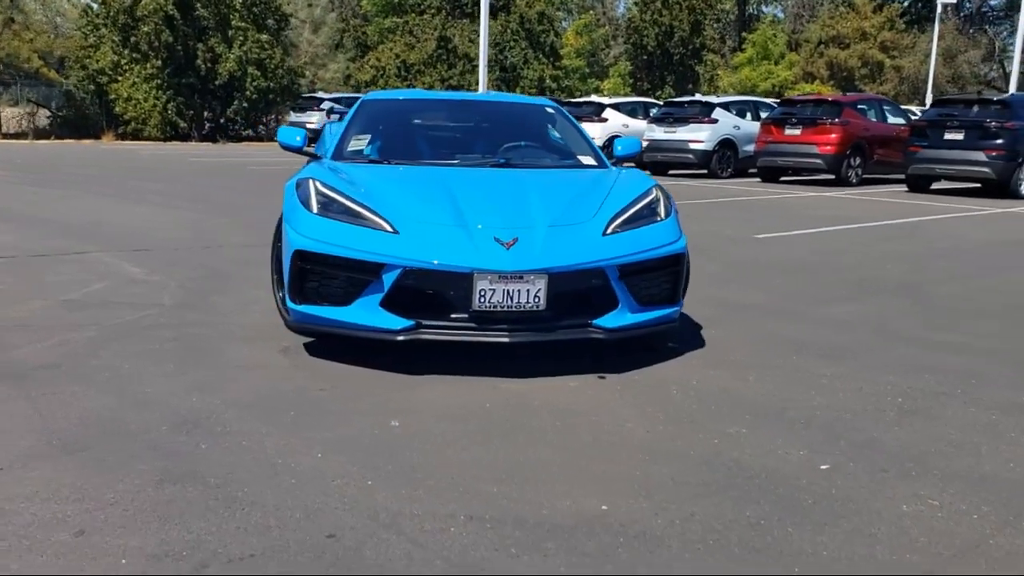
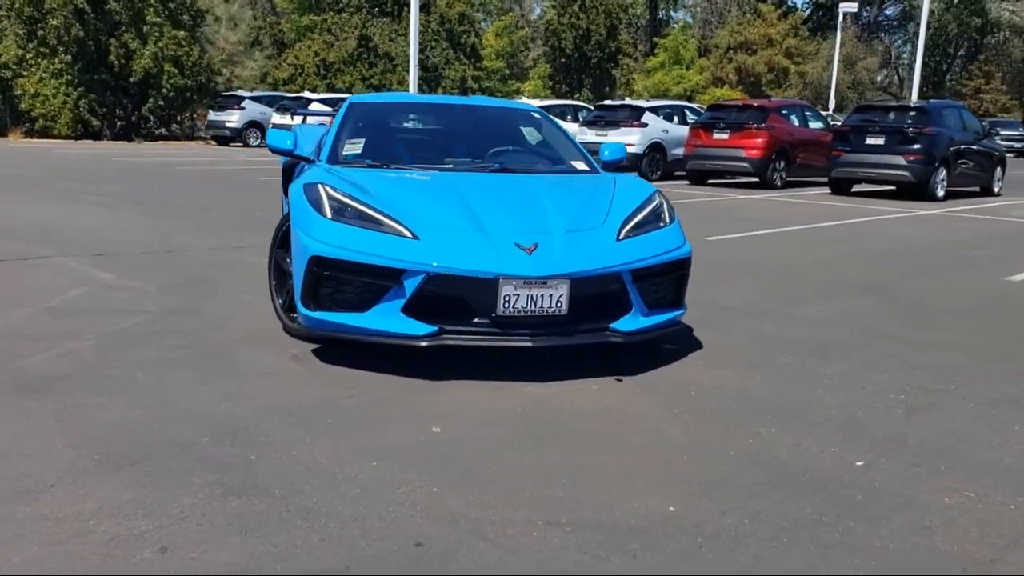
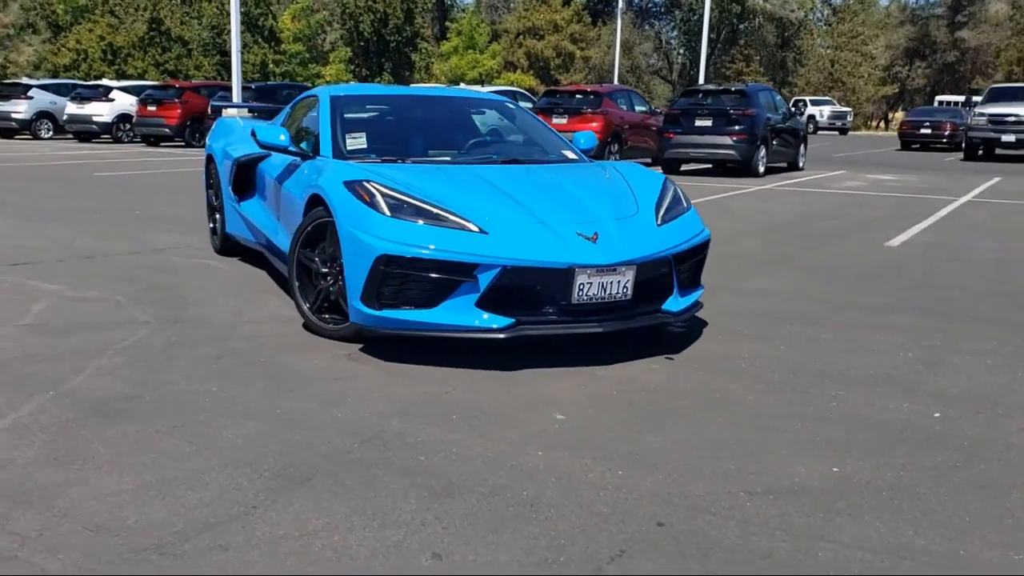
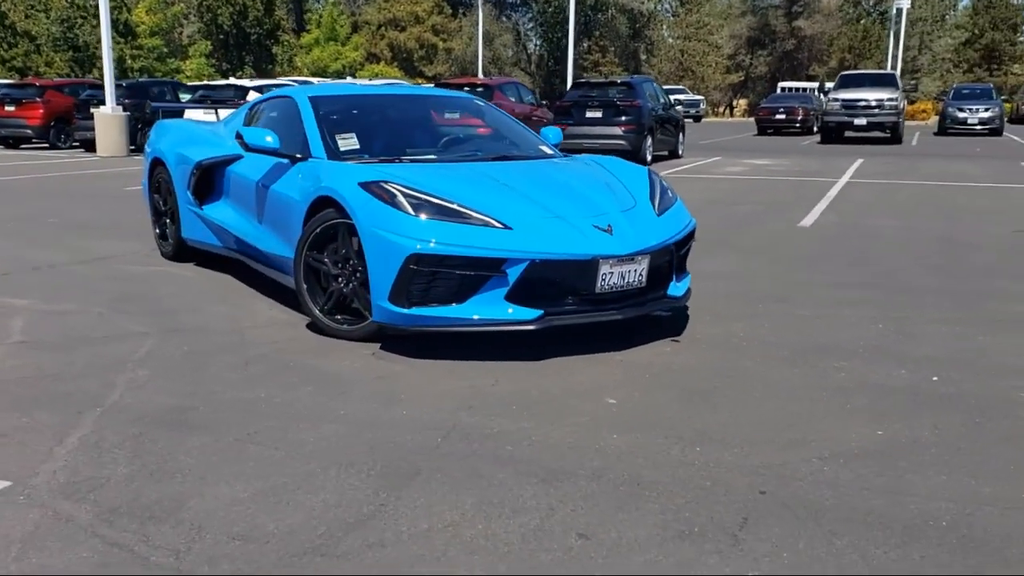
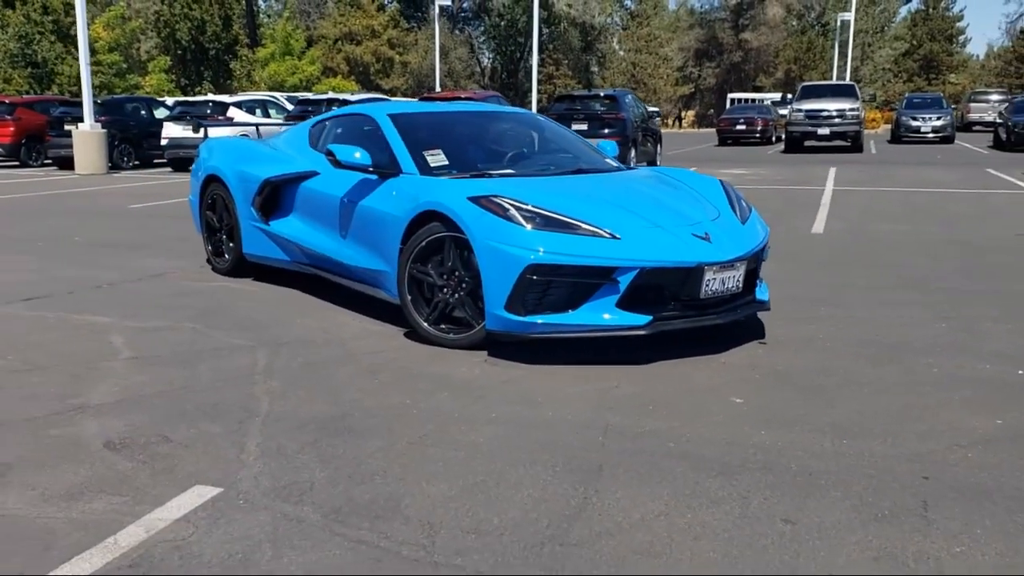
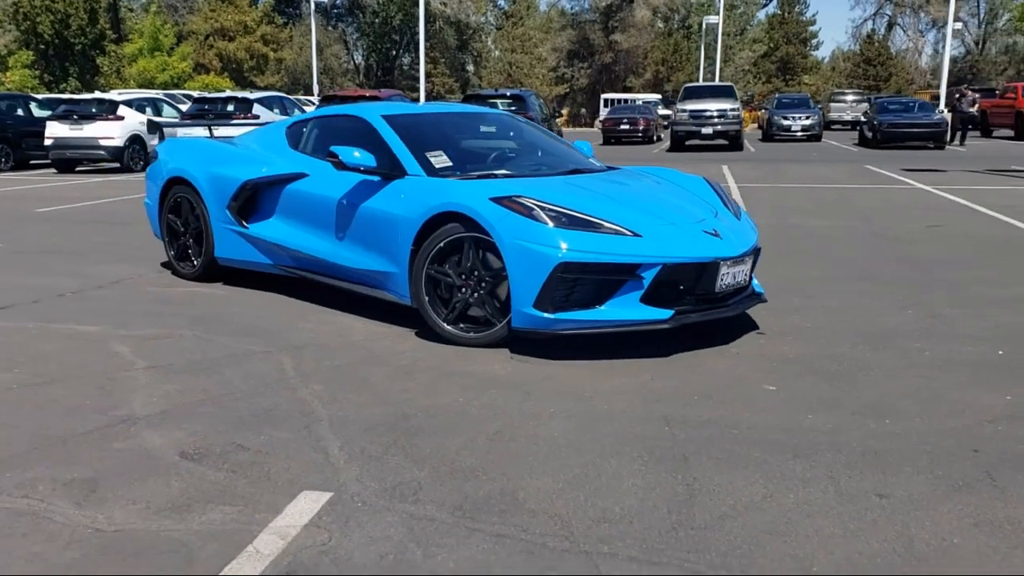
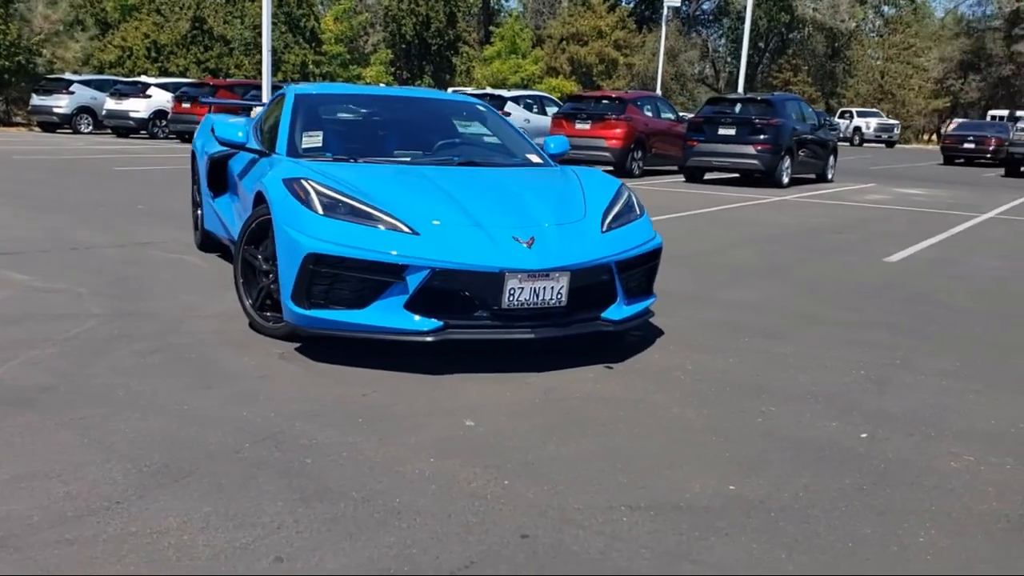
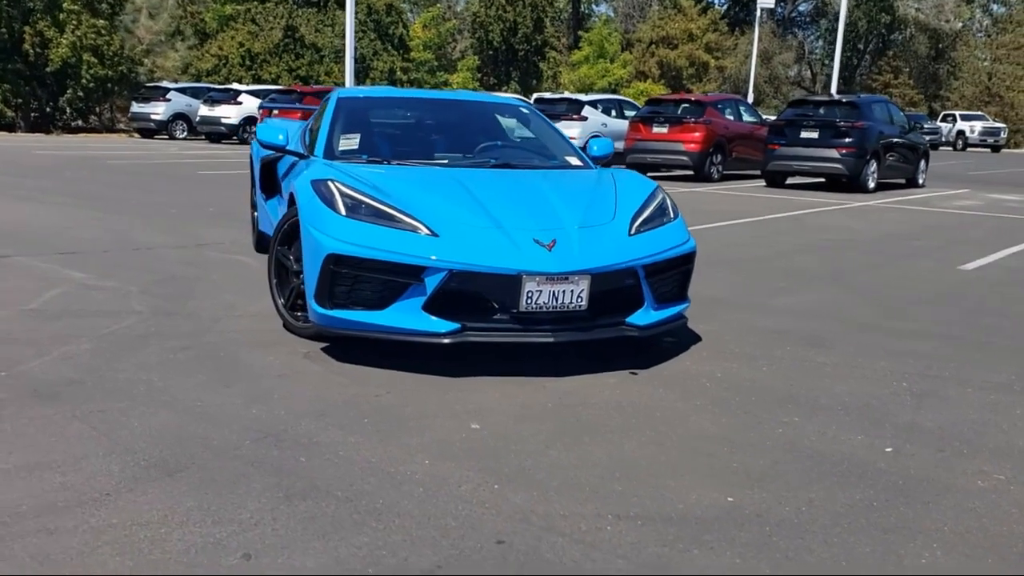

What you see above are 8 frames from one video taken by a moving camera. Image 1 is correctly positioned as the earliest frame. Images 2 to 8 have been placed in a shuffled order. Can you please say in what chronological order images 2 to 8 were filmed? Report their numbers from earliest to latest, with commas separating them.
2, 8, 7, 3, 4, 5, 6
